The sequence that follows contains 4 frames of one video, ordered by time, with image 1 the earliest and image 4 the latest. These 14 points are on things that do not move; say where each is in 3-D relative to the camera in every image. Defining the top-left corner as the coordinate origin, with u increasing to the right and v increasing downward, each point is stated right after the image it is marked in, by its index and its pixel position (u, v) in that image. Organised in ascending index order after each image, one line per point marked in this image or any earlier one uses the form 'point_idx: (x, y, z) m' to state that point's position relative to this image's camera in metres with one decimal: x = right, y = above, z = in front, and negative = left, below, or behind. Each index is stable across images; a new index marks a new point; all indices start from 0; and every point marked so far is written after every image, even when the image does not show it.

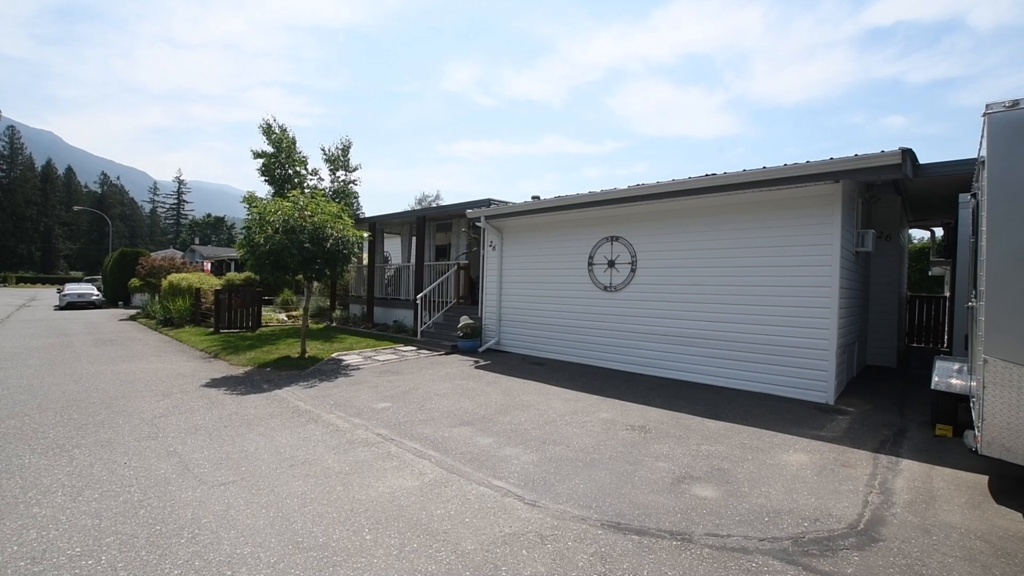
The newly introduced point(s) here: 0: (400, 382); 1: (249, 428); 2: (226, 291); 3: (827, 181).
0: (-1.7, -1.5, +7.6) m
1: (-3.0, -1.6, +5.5) m
2: (-7.8, -0.1, +13.3) m
3: (+4.1, +1.4, +6.4) m
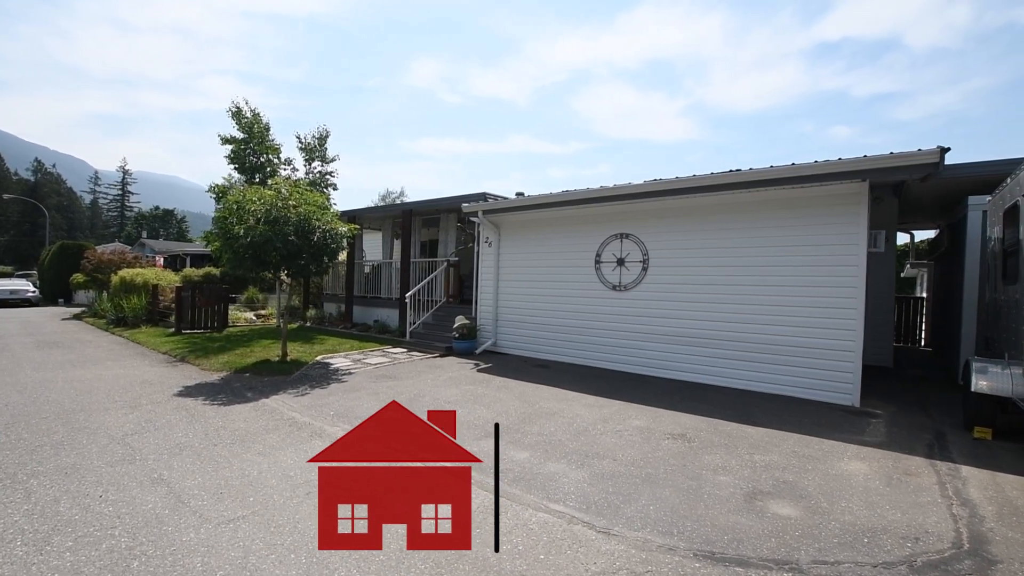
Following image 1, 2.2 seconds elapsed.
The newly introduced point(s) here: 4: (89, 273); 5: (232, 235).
0: (-1.6, -1.4, +7.0) m
1: (-2.6, -1.6, +4.8) m
2: (-8.1, 0.0, +12.2) m
3: (+4.4, +1.4, +6.2) m
4: (-14.9, +0.5, +17.2) m
5: (-4.7, +0.9, +8.2) m
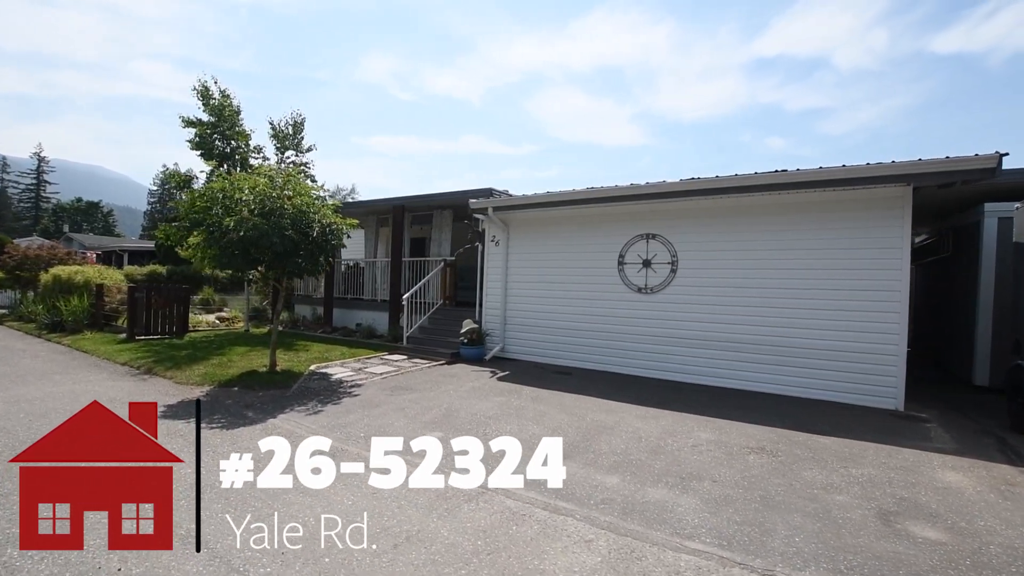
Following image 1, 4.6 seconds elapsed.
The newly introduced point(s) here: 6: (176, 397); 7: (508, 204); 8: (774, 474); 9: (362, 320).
0: (-1.1, -1.5, +6.3) m
1: (-1.9, -1.6, +4.0) m
2: (-8.1, 0.0, +10.8) m
3: (+4.9, +1.3, +6.2) m
4: (-15.4, +0.5, +15.0) m
5: (-4.3, +0.9, +7.2) m
6: (-4.5, -1.5, +6.6) m
7: (-0.1, +1.6, +9.2) m
8: (+2.3, -1.6, +4.2) m
9: (-3.6, -0.8, +11.7) m
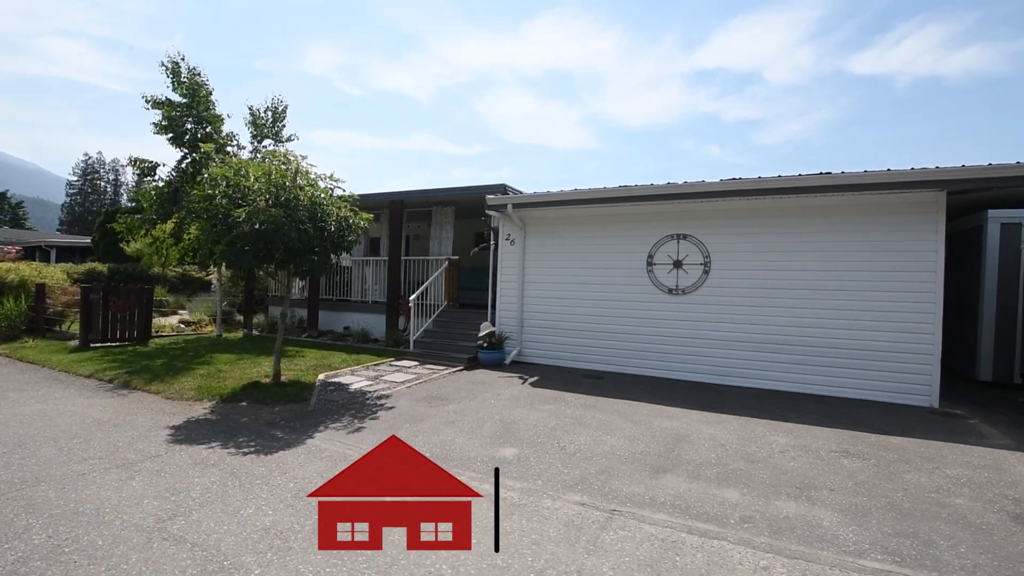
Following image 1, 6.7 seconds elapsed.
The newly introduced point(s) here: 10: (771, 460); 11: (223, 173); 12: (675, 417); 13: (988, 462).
0: (-0.5, -1.5, +5.8) m
1: (-1.0, -1.6, +3.4) m
2: (-7.9, 0.0, +9.4) m
3: (+5.5, +1.3, +6.4) m
4: (-15.7, +0.5, +12.8) m
5: (-3.7, +0.9, +6.3) m
6: (-3.9, -1.5, +5.7) m
7: (+0.2, +1.6, +8.8) m
8: (+3.1, -1.6, +4.1) m
9: (-3.5, -0.8, +10.8) m
10: (+2.4, -1.6, +4.5) m
11: (-3.8, +1.5, +6.3) m
12: (+1.9, -1.5, +5.7) m
13: (+4.4, -1.6, +4.6) m
